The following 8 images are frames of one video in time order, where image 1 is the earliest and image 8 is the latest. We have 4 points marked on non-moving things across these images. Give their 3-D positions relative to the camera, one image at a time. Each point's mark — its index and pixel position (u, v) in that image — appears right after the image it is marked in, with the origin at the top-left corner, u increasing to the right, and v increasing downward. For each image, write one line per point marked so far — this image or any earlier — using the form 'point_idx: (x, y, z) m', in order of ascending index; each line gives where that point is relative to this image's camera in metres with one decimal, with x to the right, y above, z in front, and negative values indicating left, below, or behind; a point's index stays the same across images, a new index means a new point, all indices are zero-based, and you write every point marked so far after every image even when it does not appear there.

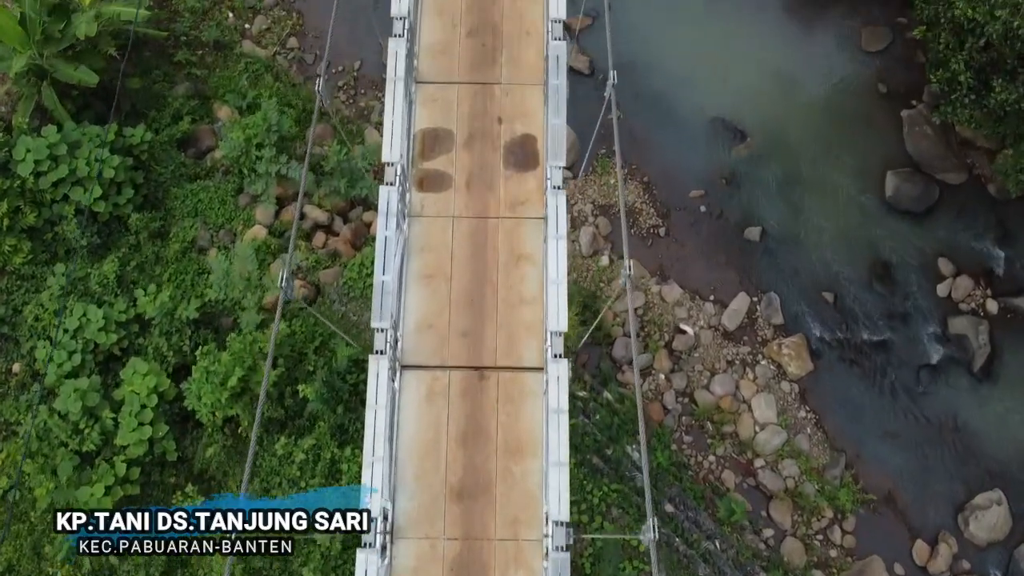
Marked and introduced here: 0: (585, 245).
0: (+1.4, +0.9, +13.9) m
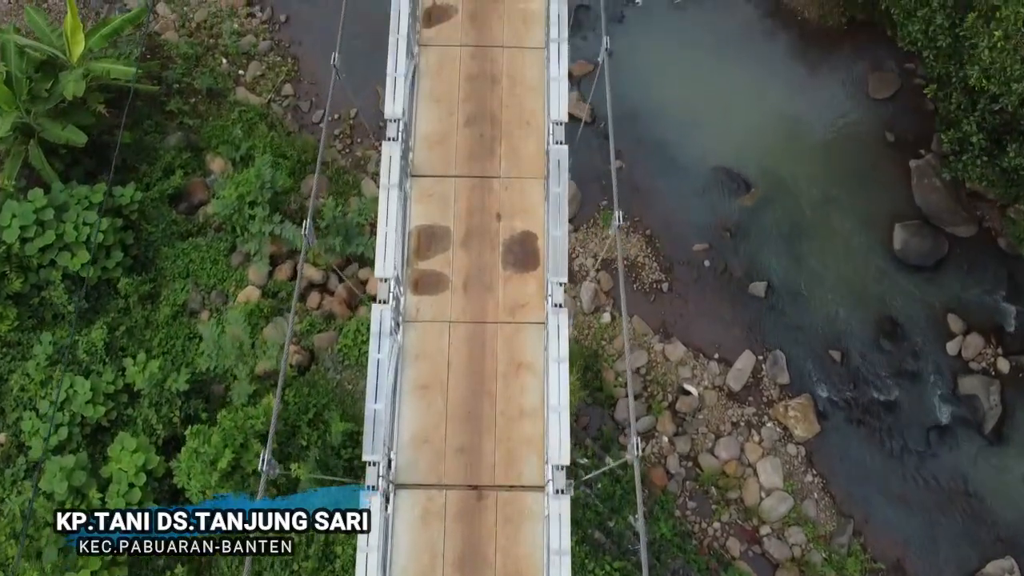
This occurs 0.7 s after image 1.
0: (+1.4, -0.2, +13.6) m
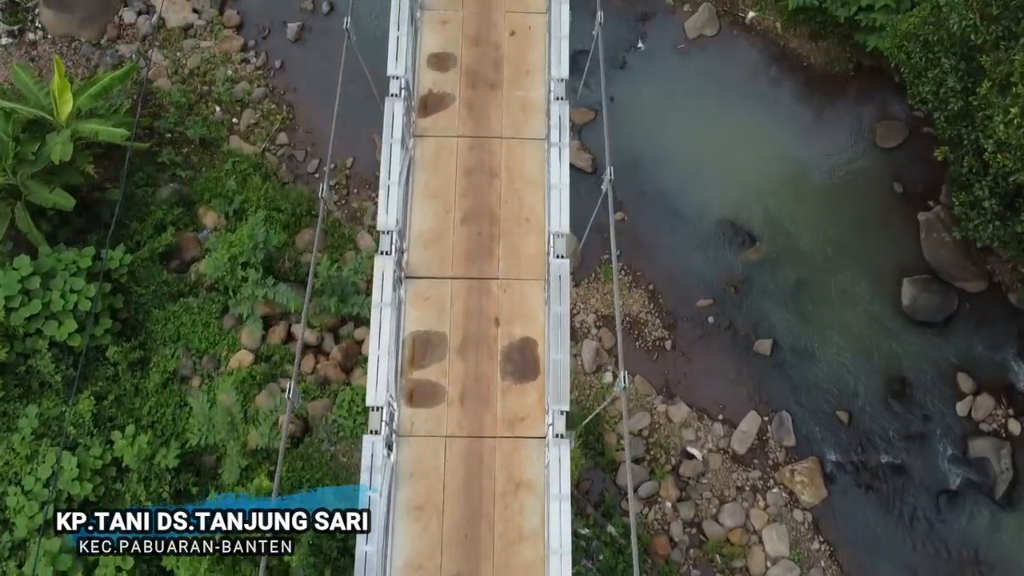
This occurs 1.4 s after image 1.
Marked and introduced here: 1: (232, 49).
0: (+1.4, -1.3, +13.3) m
1: (-6.0, +5.1, +15.3) m
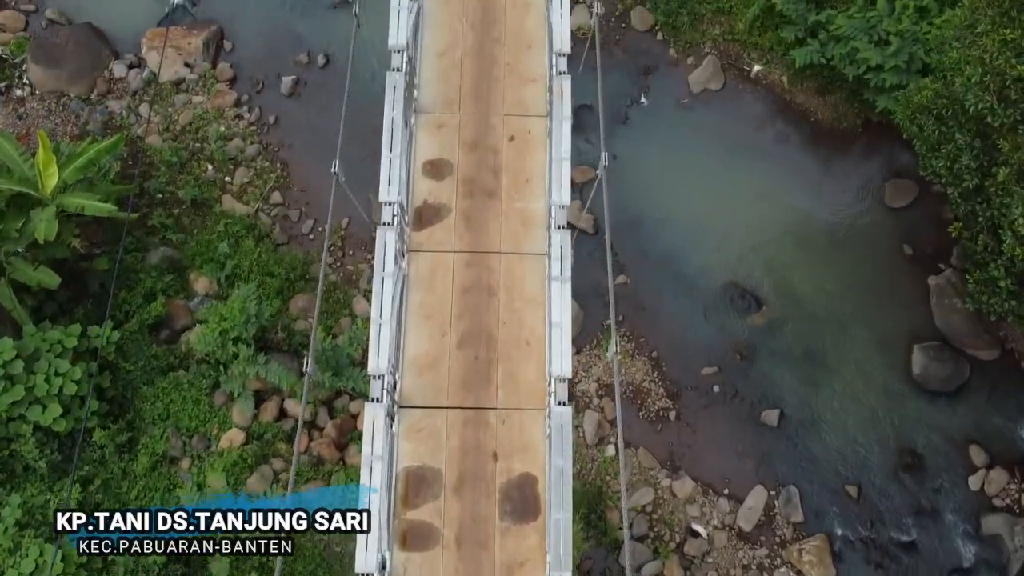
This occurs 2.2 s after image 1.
0: (+1.4, -2.6, +12.9) m
1: (-6.0, +3.8, +14.9) m
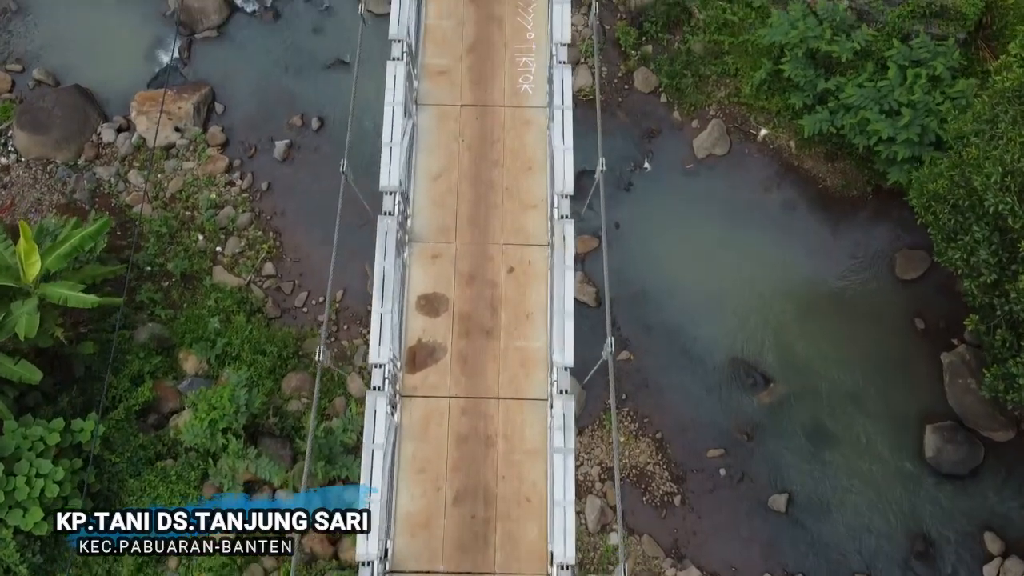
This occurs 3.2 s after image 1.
0: (+1.4, -4.1, +12.5) m
1: (-6.0, +2.4, +14.5) m
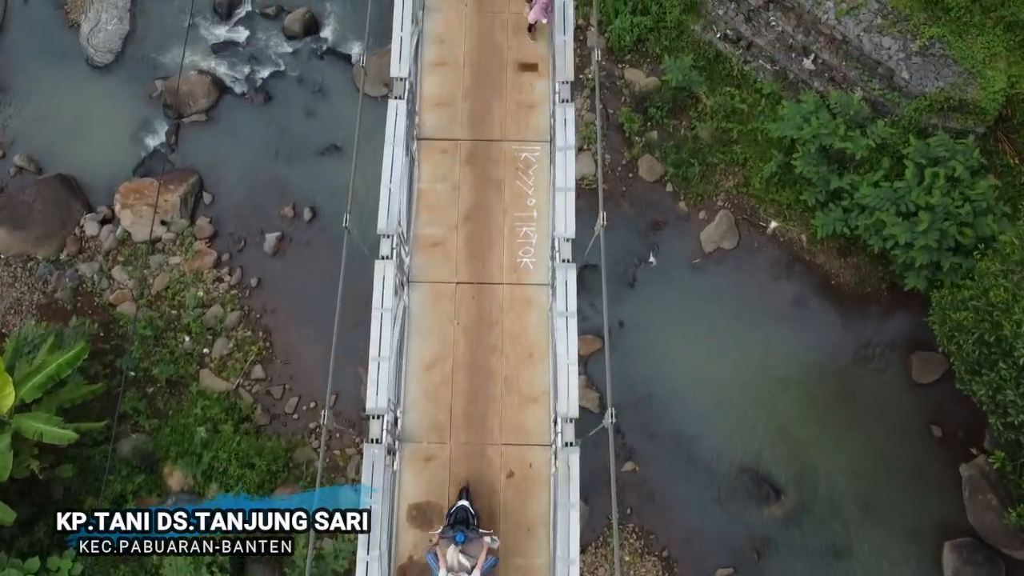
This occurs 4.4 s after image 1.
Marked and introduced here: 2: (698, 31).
0: (+1.4, -6.0, +11.9) m
1: (-6.0, +0.4, +13.9) m
2: (+3.8, +5.3, +14.7) m
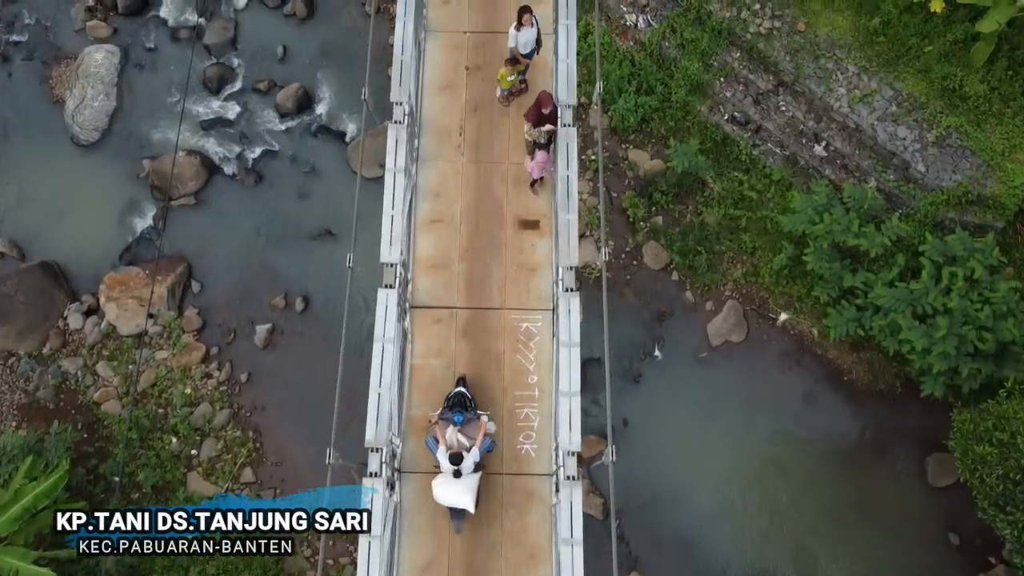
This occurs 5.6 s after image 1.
0: (+1.4, -7.8, +11.4) m
1: (-6.0, -1.4, +13.4) m
2: (+3.8, +3.5, +14.2) m
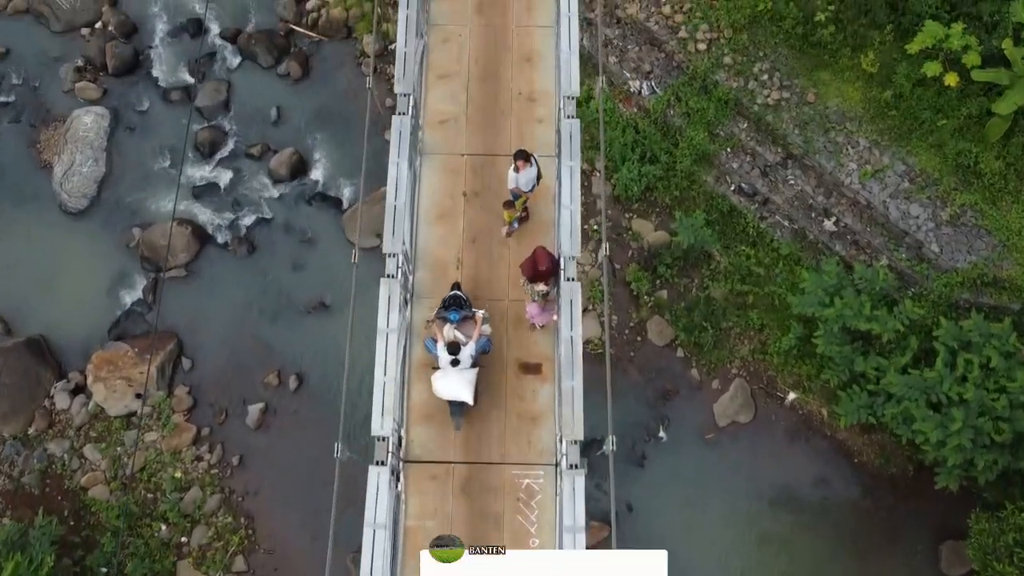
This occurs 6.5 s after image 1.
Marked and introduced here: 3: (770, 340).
0: (+1.4, -9.3, +11.0) m
1: (-6.0, -2.8, +13.0) m
2: (+3.8, +2.0, +13.8) m
3: (+4.7, -1.0, +13.2) m
